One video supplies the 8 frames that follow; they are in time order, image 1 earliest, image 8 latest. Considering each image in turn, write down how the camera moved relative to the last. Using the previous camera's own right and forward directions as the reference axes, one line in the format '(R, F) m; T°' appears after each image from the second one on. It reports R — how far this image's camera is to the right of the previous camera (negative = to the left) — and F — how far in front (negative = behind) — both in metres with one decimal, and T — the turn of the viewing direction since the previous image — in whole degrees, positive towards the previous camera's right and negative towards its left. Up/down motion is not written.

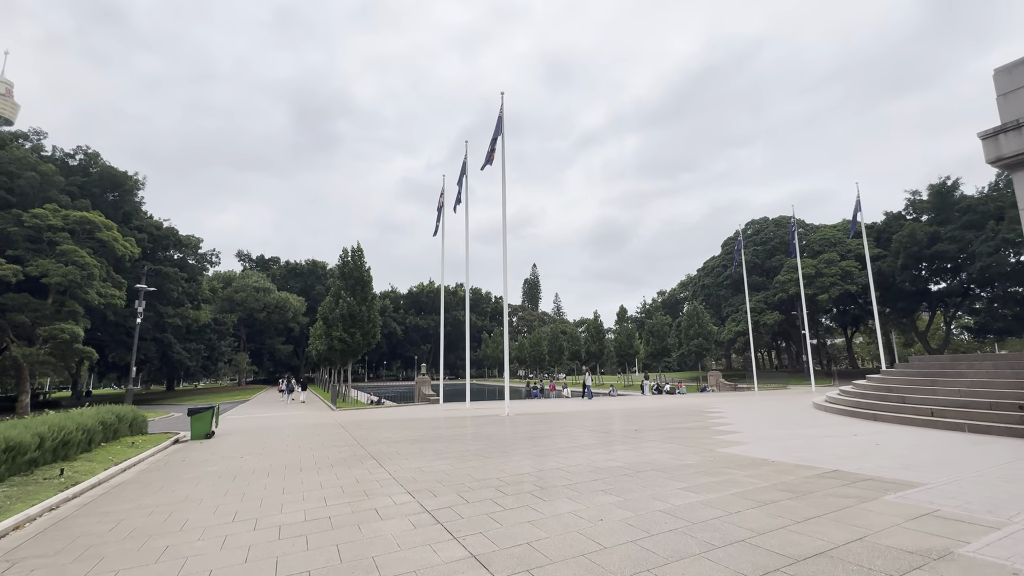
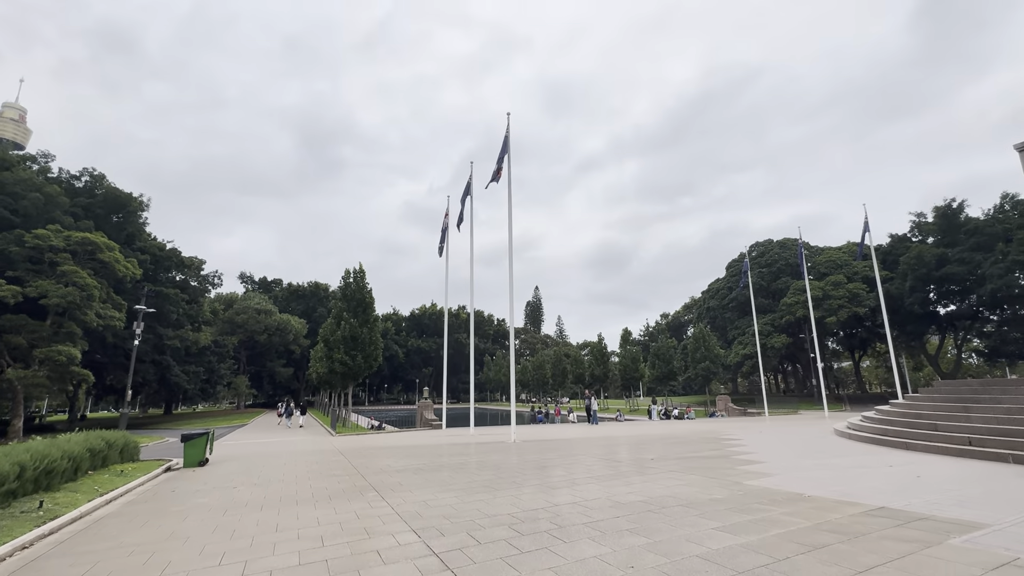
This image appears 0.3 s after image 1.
(-0.2, +0.4) m; 0°
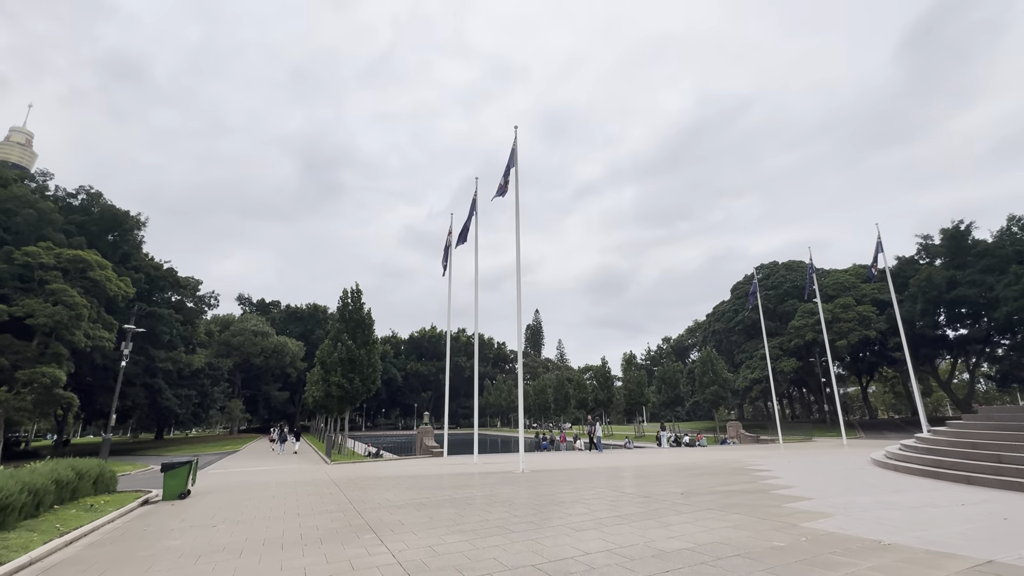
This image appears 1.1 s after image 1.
(-0.3, +0.9) m; 0°
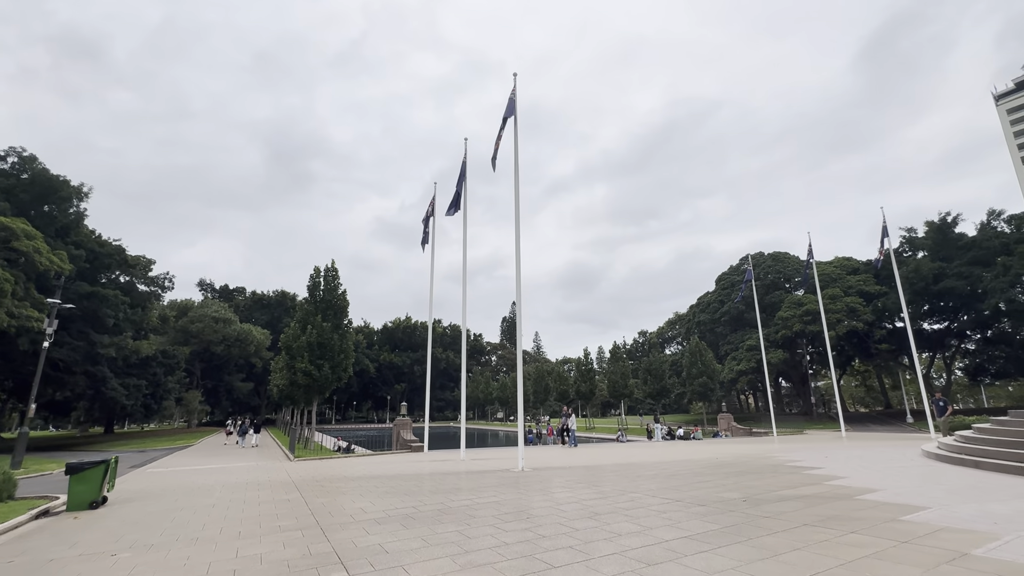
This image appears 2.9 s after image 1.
(-0.7, +2.2) m; +3°
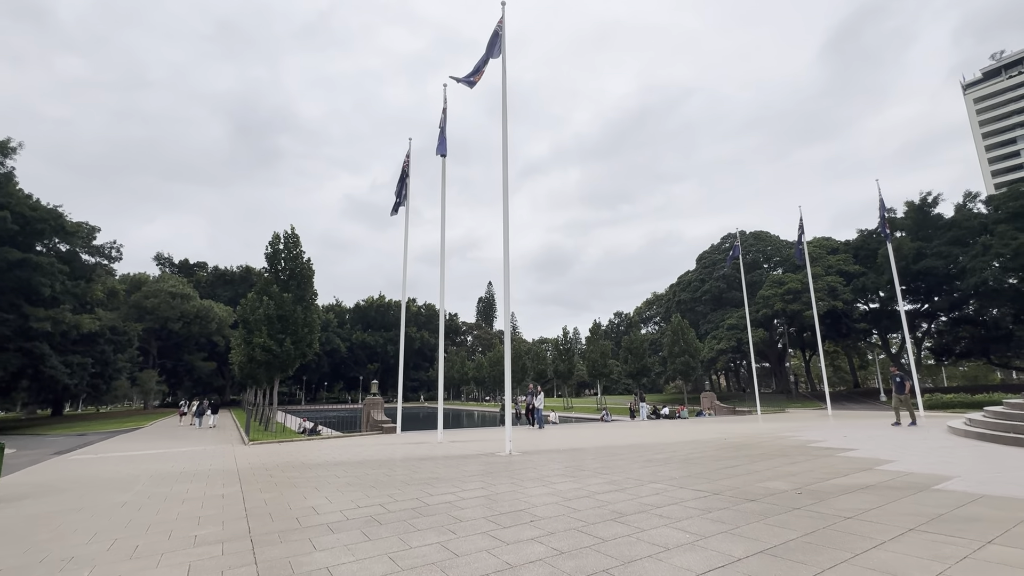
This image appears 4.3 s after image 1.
(-0.3, +1.7) m; +3°
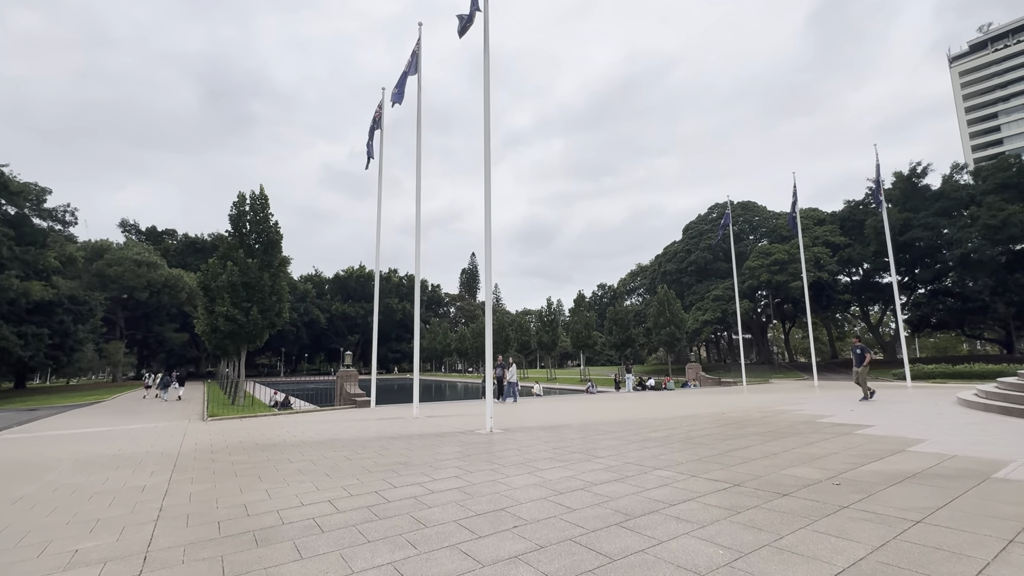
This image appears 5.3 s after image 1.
(0.0, +1.2) m; +2°
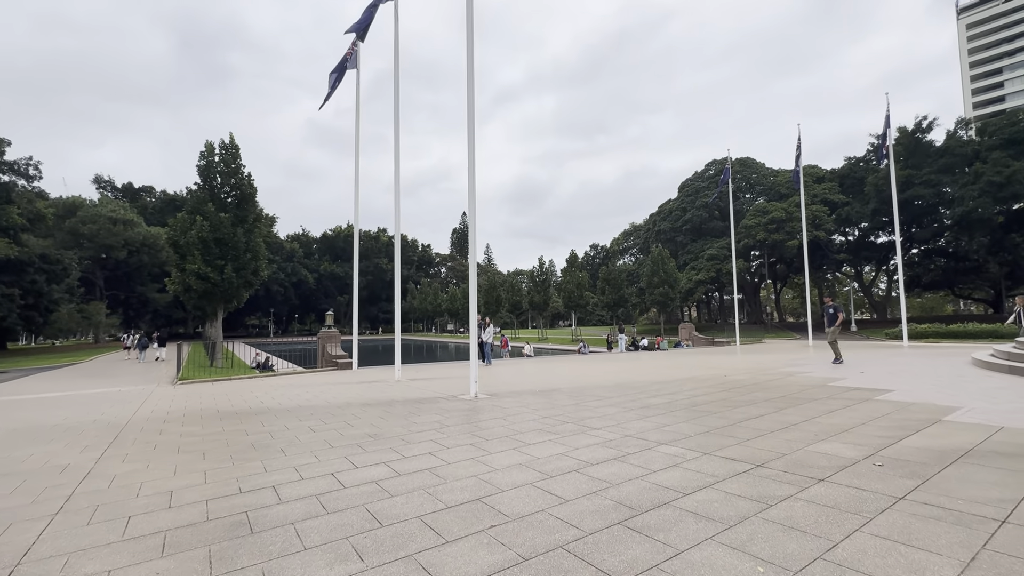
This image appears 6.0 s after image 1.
(+0.1, +1.0) m; +1°
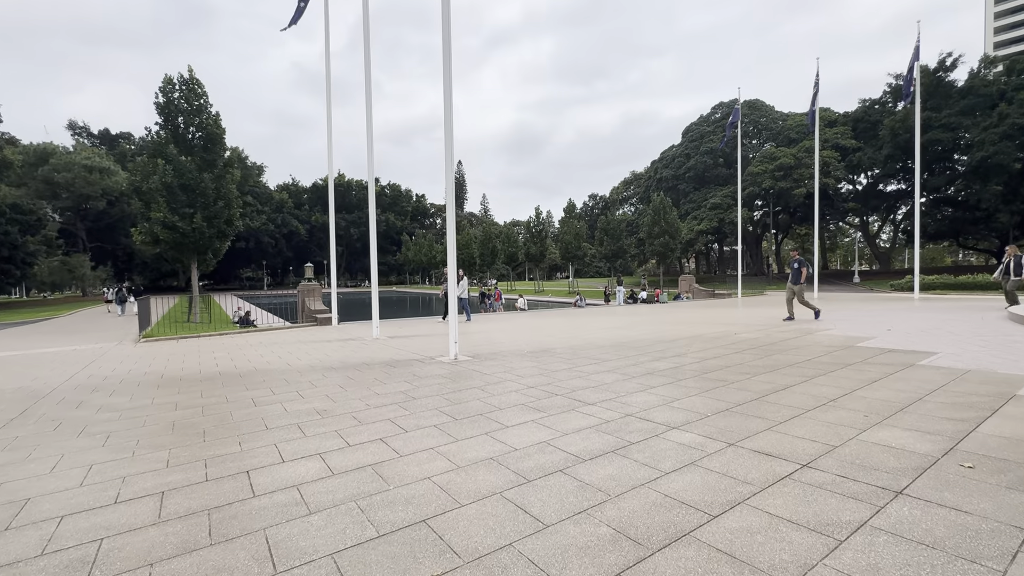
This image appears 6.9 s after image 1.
(+0.2, +1.2) m; 0°
